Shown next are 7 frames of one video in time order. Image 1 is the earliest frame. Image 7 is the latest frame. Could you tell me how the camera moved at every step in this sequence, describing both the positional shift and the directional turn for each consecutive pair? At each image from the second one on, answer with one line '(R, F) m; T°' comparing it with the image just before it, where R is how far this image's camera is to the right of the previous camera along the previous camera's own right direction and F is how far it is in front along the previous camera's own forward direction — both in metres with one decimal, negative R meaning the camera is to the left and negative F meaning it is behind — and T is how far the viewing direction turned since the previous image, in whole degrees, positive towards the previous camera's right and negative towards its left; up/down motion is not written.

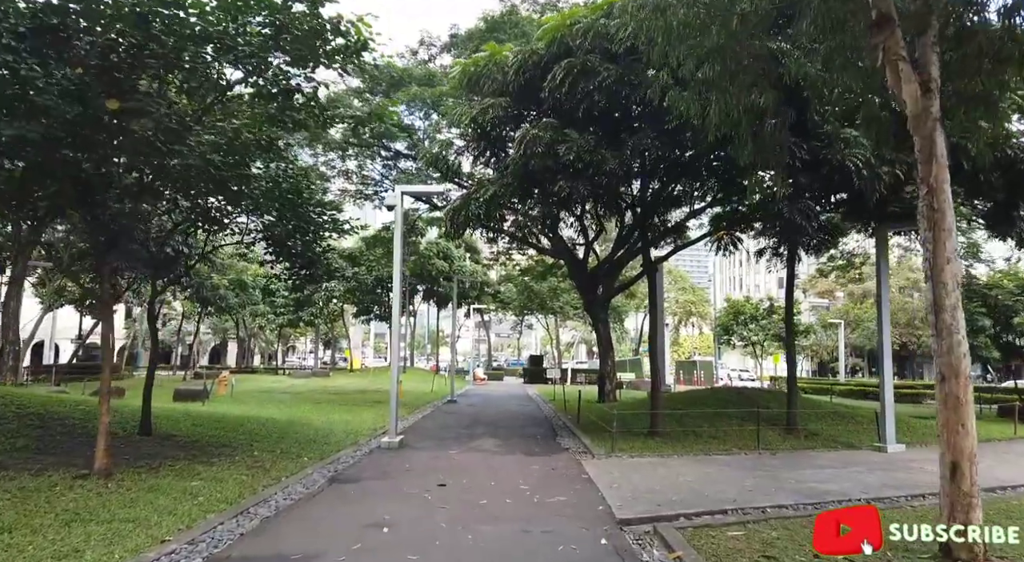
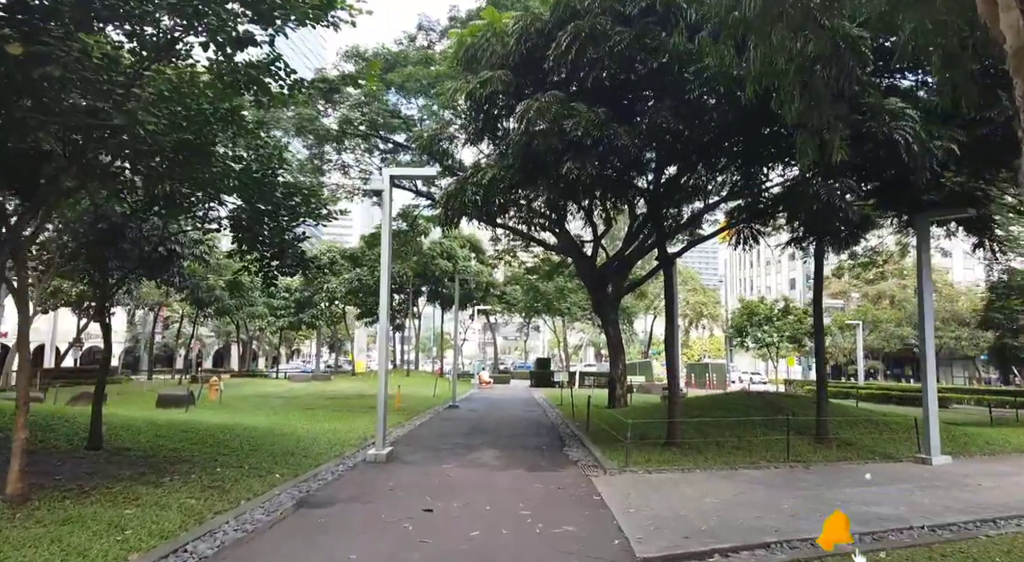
(+0.1, +1.2) m; -1°
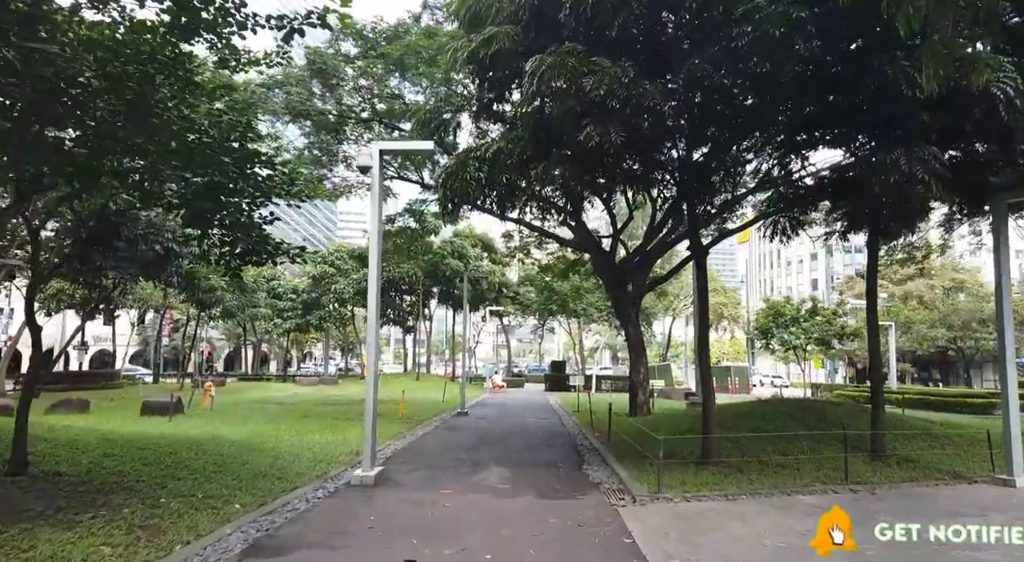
(+0.1, +1.5) m; -1°
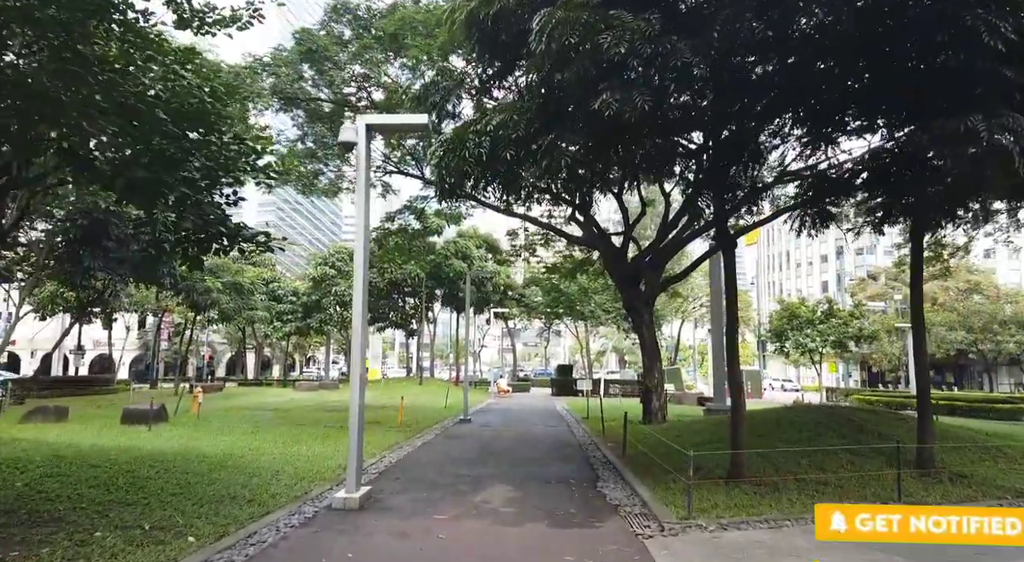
(0.0, +1.1) m; 0°
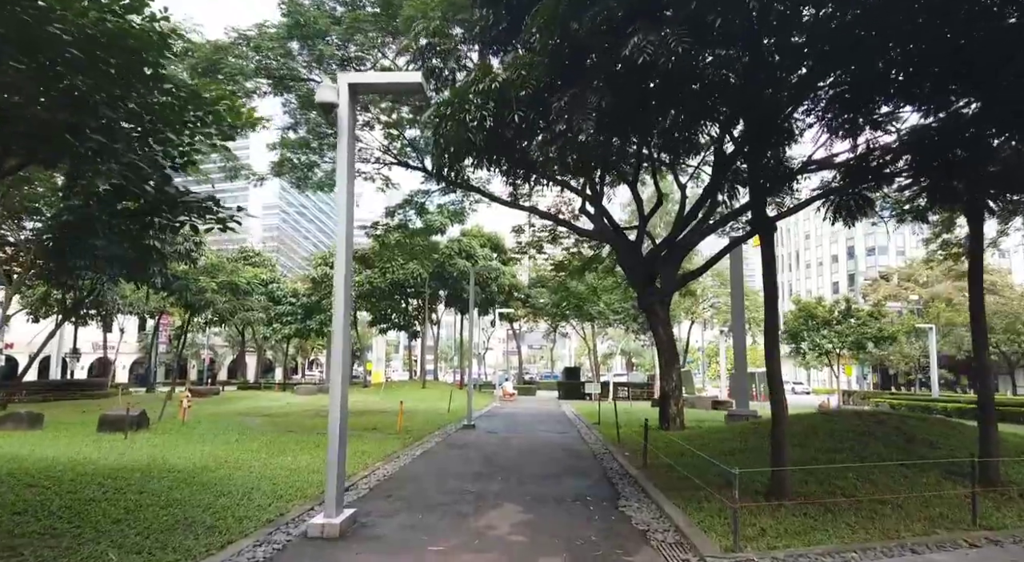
(0.0, +1.1) m; 0°
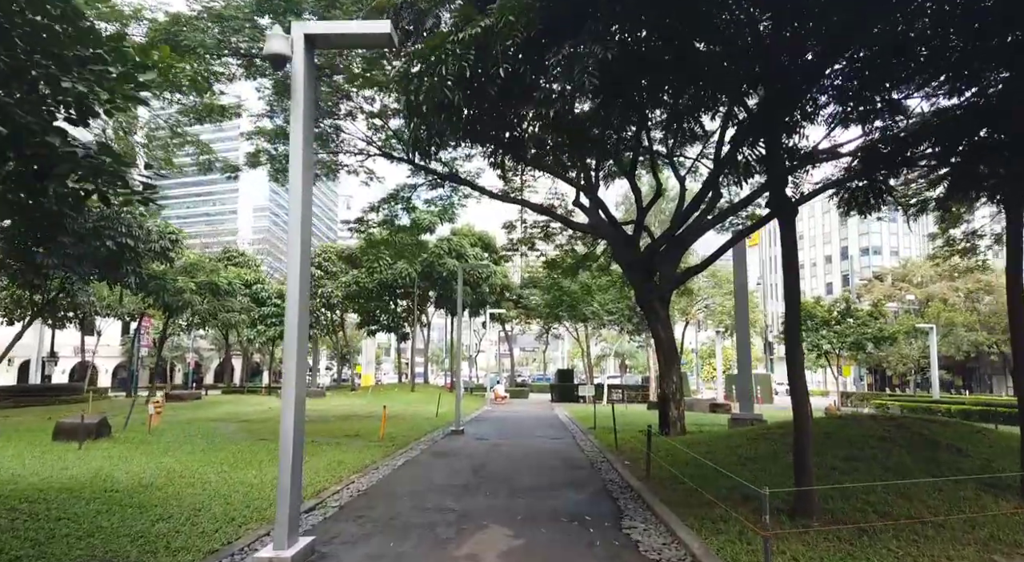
(0.0, +1.0) m; +1°
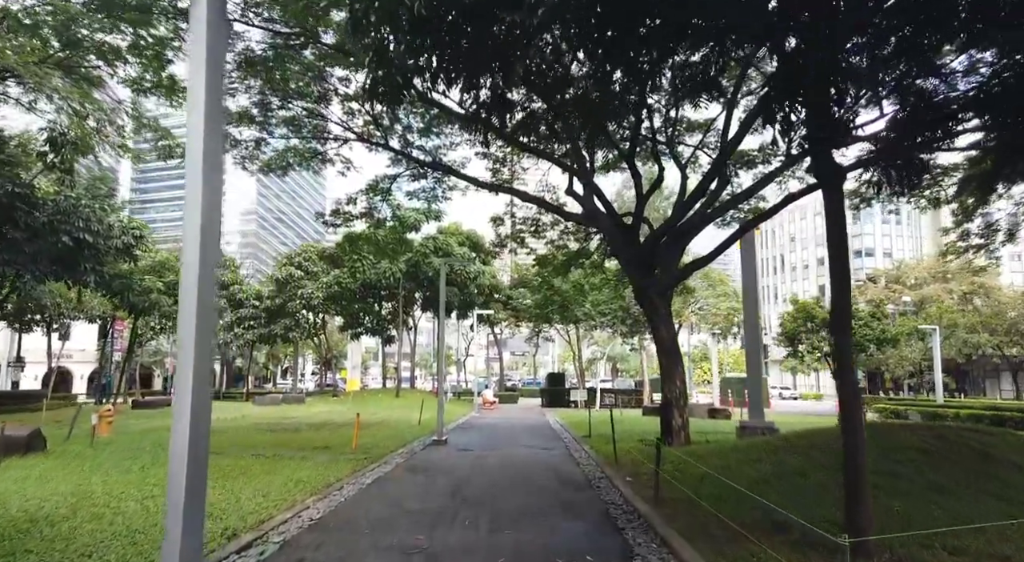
(+0.1, +1.4) m; +1°
